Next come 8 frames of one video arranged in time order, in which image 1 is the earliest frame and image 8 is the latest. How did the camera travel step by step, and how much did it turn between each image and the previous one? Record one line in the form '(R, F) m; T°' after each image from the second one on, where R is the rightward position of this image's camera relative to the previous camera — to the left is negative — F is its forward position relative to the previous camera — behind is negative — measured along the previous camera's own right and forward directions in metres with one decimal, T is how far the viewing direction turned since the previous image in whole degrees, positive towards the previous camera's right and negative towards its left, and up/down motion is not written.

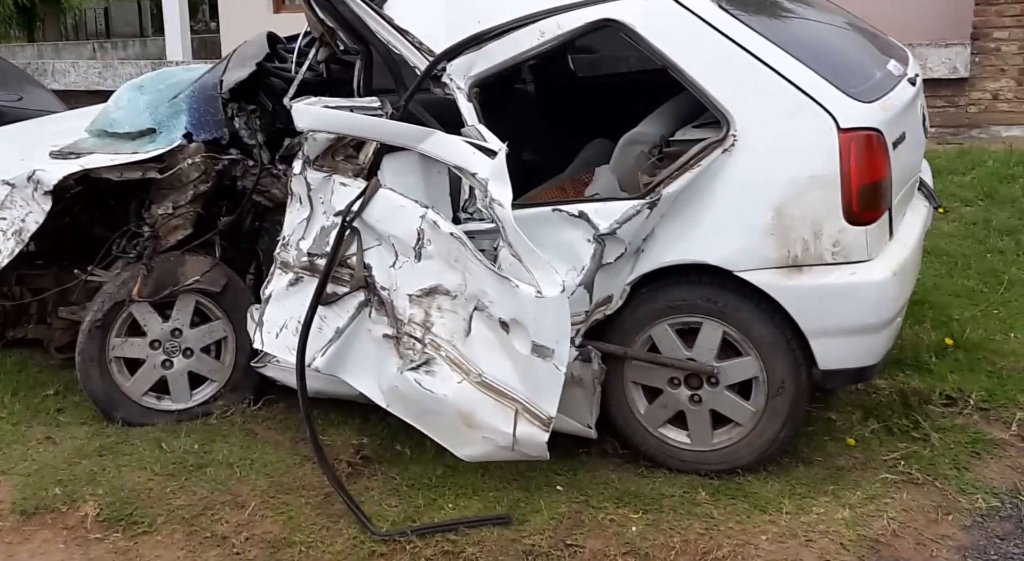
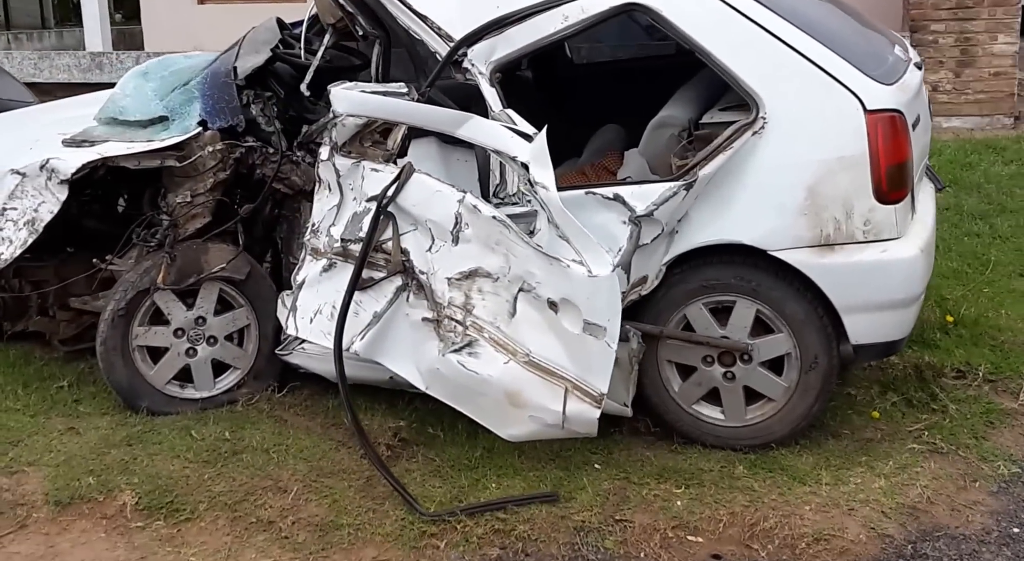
(-0.4, 0.0) m; +4°
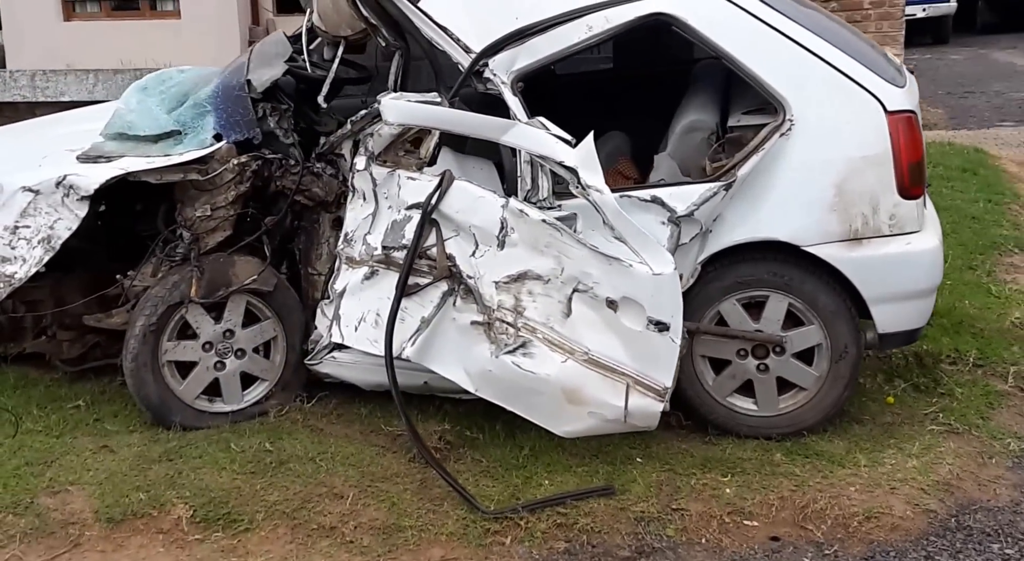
(-0.6, -0.1) m; +6°
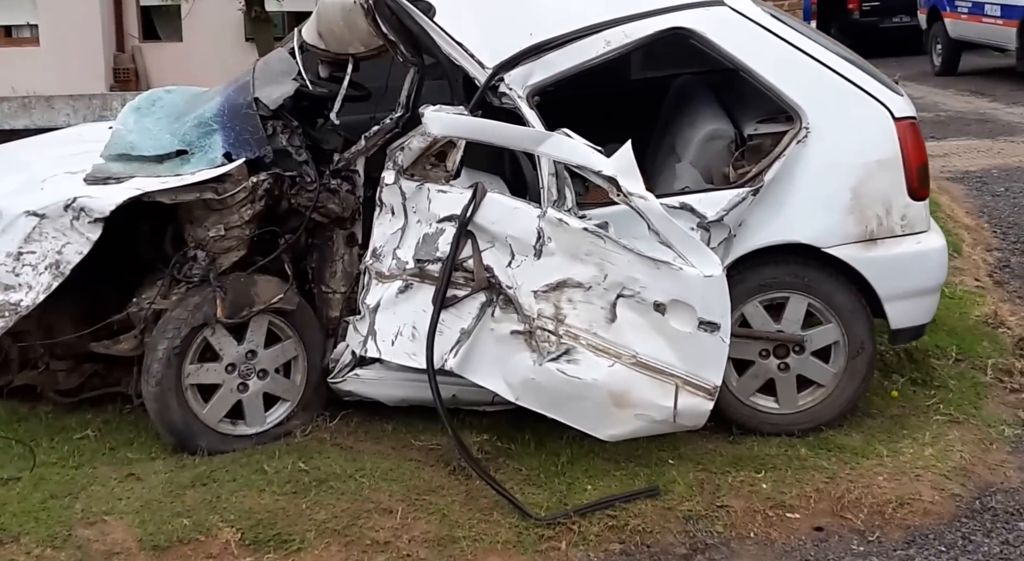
(-0.7, 0.0) m; +7°
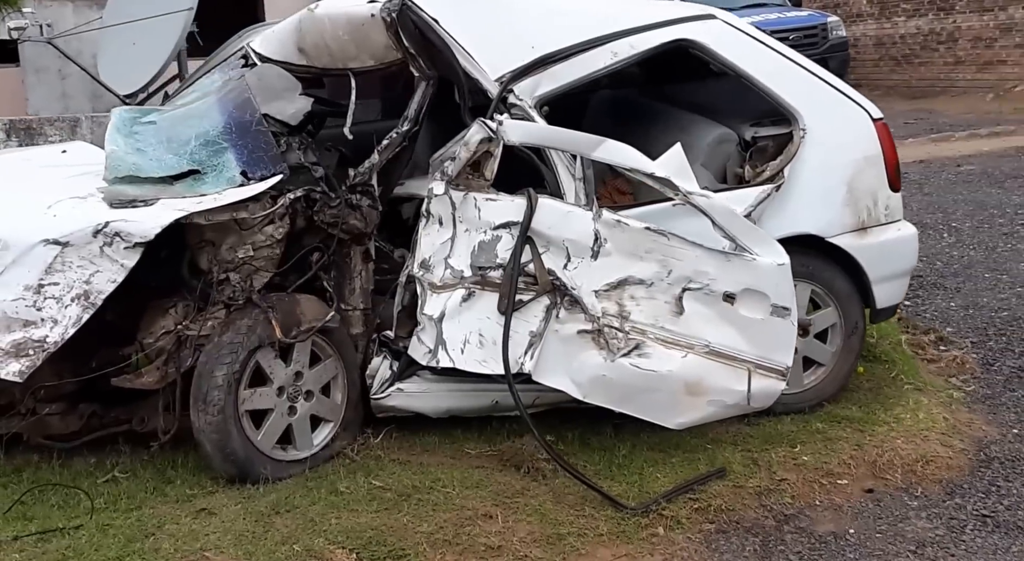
(-1.5, +0.1) m; +16°
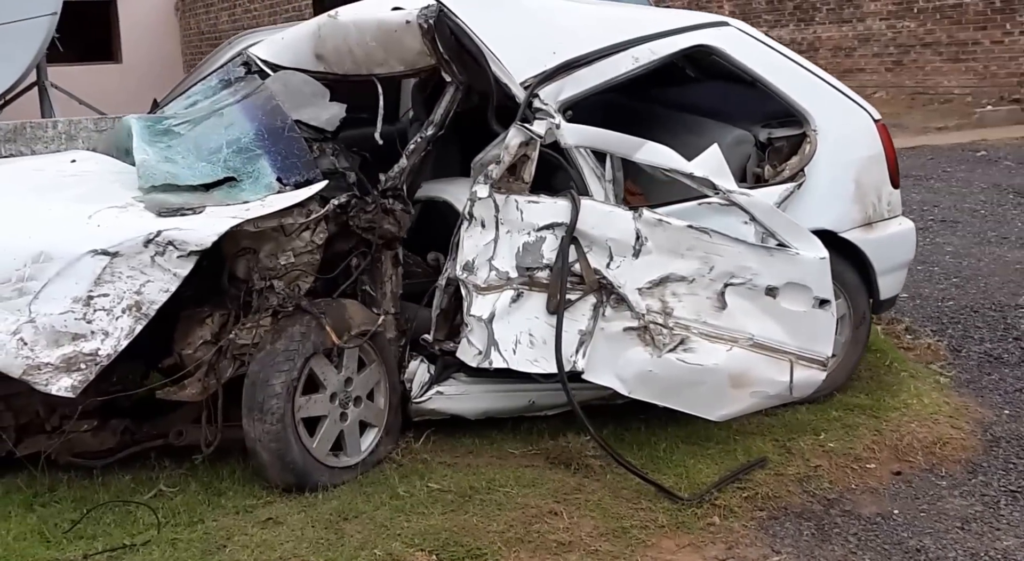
(-0.7, 0.0) m; +7°
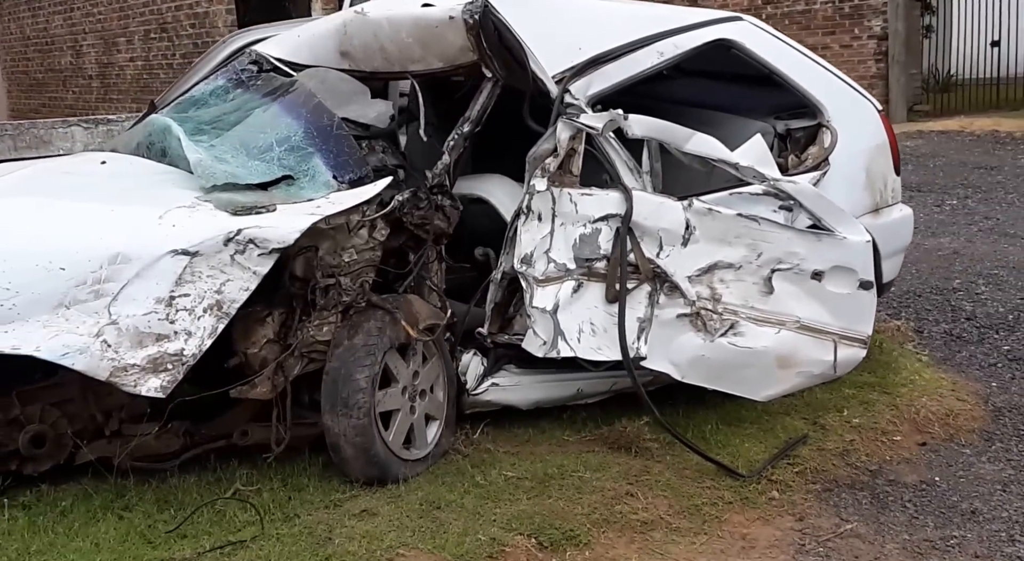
(-0.8, -0.1) m; +7°
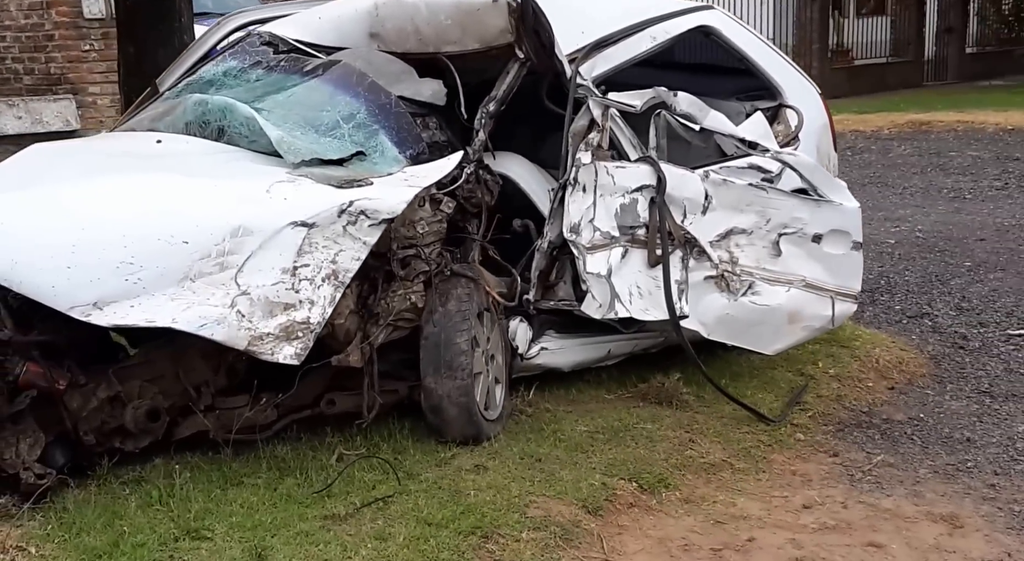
(-1.3, -0.2) m; +12°
